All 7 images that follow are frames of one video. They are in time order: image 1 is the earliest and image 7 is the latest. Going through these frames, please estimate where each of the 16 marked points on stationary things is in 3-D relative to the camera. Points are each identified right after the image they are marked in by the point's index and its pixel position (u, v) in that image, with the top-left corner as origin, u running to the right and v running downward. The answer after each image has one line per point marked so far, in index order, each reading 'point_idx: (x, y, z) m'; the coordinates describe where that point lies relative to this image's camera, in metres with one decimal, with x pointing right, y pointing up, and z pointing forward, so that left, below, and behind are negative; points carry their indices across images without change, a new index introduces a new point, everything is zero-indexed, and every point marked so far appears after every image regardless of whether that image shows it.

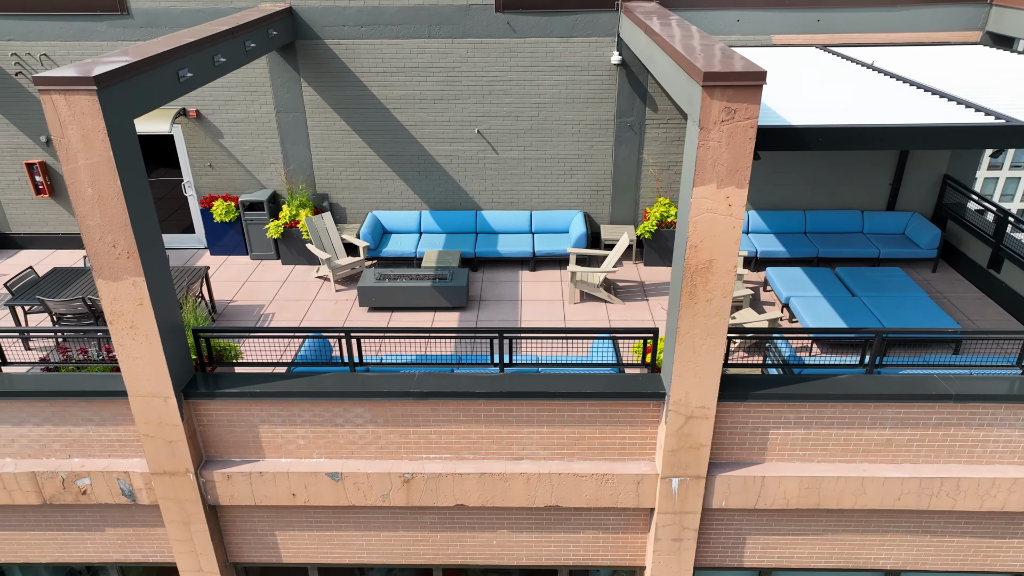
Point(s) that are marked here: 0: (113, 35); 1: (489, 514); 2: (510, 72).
0: (-4.9, +3.1, +10.2) m
1: (-0.2, -2.0, +7.4) m
2: (0.0, +2.7, +10.3) m
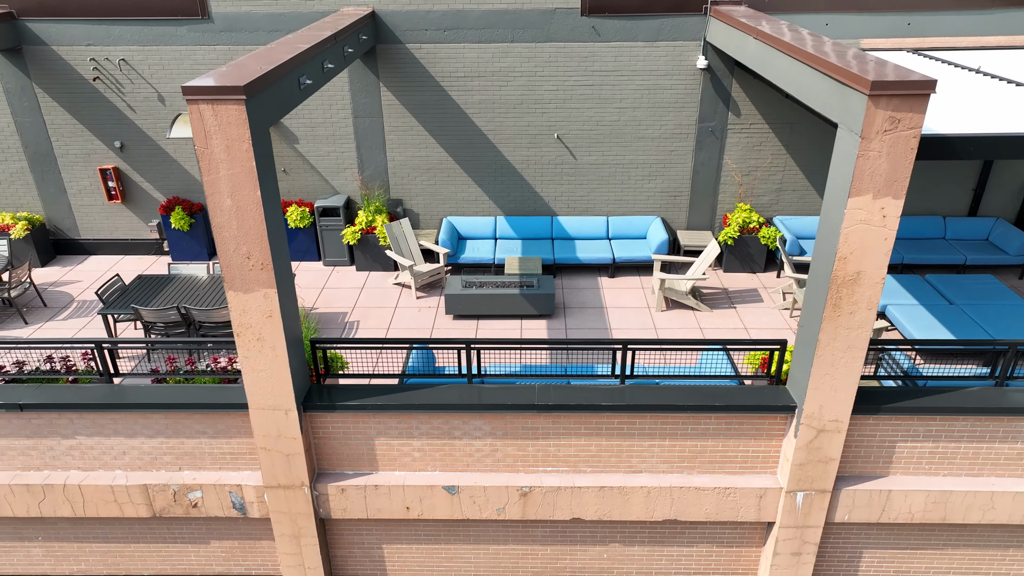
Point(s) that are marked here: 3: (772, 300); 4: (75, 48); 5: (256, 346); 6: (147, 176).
0: (-3.9, +3.0, +10.1) m
1: (+0.8, -2.1, +7.3) m
2: (+1.0, +2.6, +10.2) m
3: (+3.1, -0.1, +10.0) m
4: (-5.4, +2.9, +10.1) m
5: (-1.9, -0.4, +6.2) m
6: (-4.9, +1.5, +11.0) m
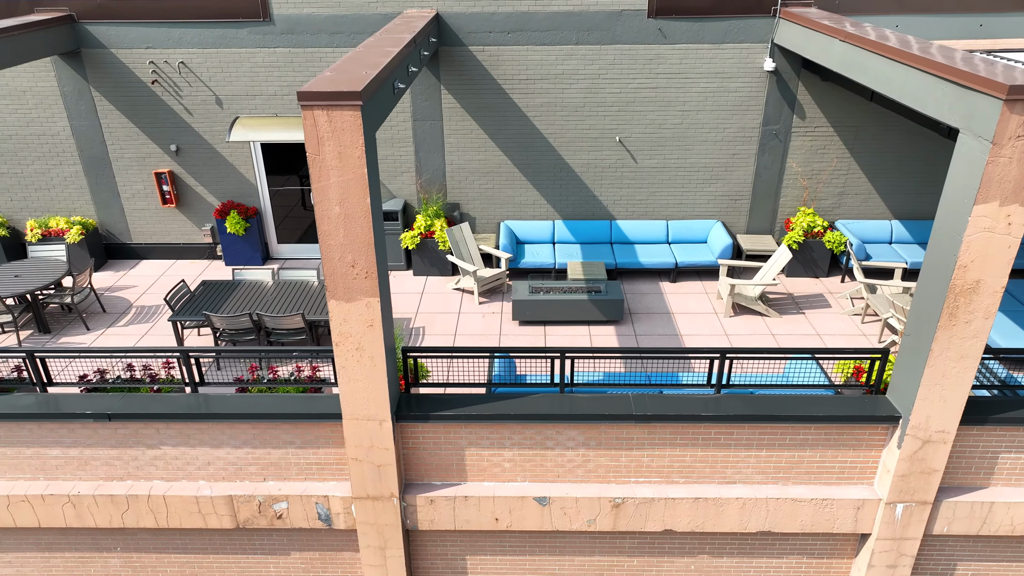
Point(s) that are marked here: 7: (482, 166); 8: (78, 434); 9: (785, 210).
0: (-3.1, +3.0, +9.9) m
1: (+1.6, -2.2, +7.1) m
2: (+1.8, +2.5, +10.1) m
3: (+3.9, -0.2, +9.8) m
4: (-4.6, +2.9, +10.0) m
5: (-1.2, -0.5, +6.1) m
6: (-4.1, +1.4, +10.9) m
7: (-0.4, +1.6, +10.7) m
8: (-3.5, -1.2, +6.8) m
9: (+3.6, +1.0, +10.9) m
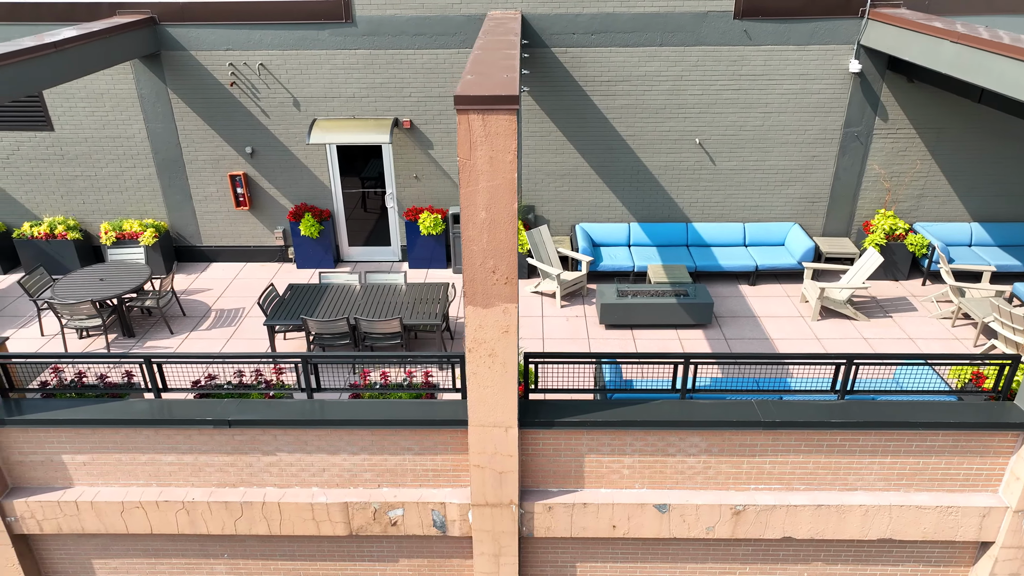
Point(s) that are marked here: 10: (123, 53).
0: (-2.1, +2.9, +9.9) m
1: (+2.5, -2.2, +7.1) m
2: (+2.8, +2.5, +10.0) m
3: (+4.9, -0.2, +9.8) m
4: (-3.6, +2.8, +10.0) m
5: (-0.2, -0.5, +6.0) m
6: (-3.1, +1.4, +10.9) m
7: (+0.6, +1.5, +10.7) m
8: (-2.6, -1.2, +6.7) m
9: (+4.6, +1.0, +10.8) m
10: (-4.3, +2.6, +9.3) m
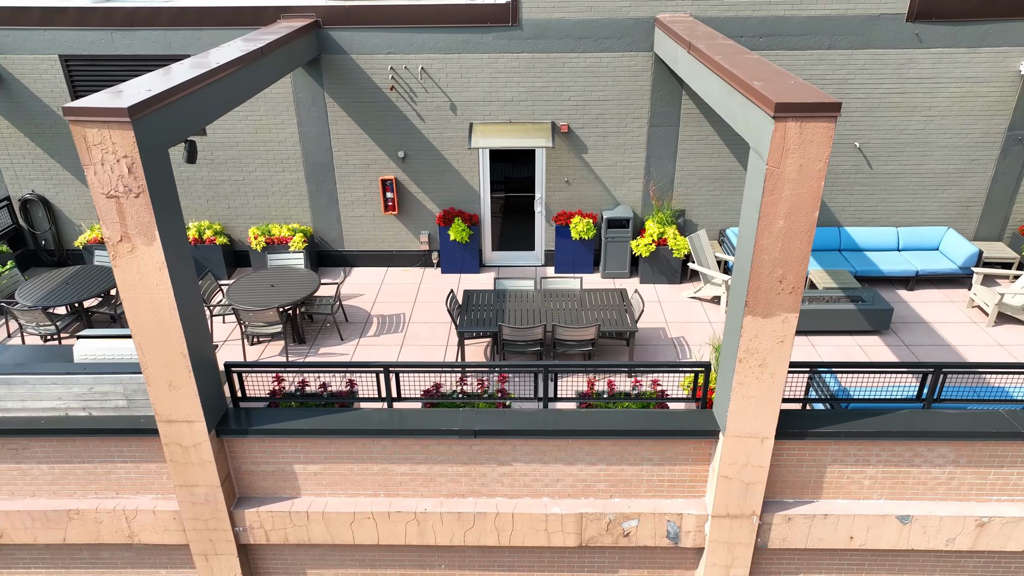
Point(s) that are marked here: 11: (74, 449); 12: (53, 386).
0: (-0.2, +2.8, +9.8) m
1: (+4.5, -2.3, +6.9) m
2: (+4.7, +2.4, +9.9) m
3: (+6.8, -0.3, +9.6) m
4: (-1.6, +2.8, +9.9) m
5: (+1.7, -0.6, +5.9) m
6: (-1.1, +1.3, +10.8) m
7: (+2.6, +1.5, +10.6) m
8: (-0.6, -1.3, +6.6) m
9: (+6.5, +0.9, +10.7) m
10: (-2.4, +2.6, +9.2) m
11: (-3.5, -1.3, +6.7) m
12: (-3.6, -0.8, +6.4) m
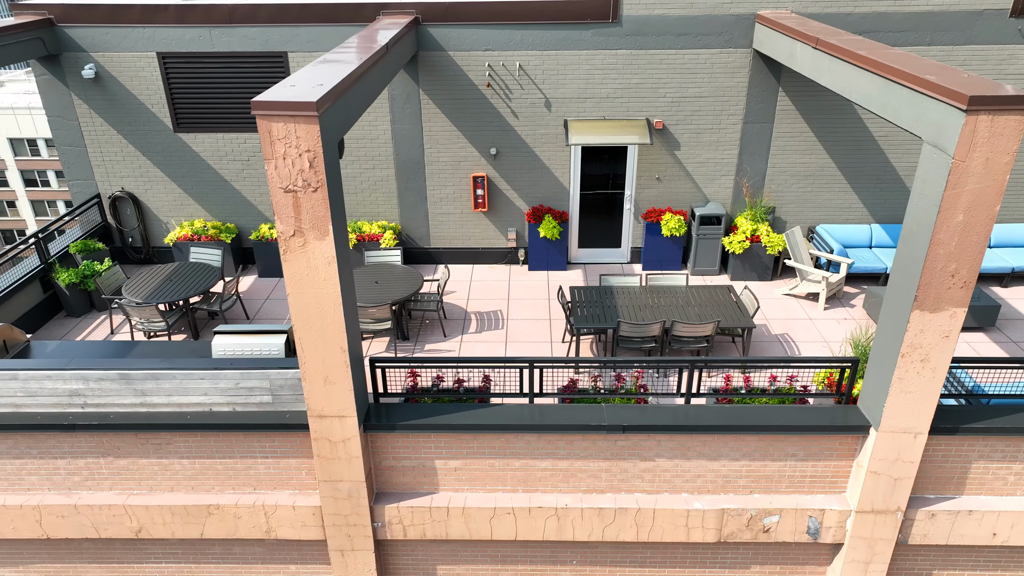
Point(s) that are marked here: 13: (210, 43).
0: (+1.0, +2.9, +9.8) m
1: (+5.6, -2.2, +6.9) m
2: (+5.9, +2.5, +9.9) m
3: (+8.0, -0.3, +9.6) m
4: (-0.5, +2.8, +9.9) m
5: (+2.9, -0.6, +5.9) m
6: (0.0, +1.4, +10.8) m
7: (+3.7, +1.5, +10.6) m
8: (+0.5, -1.3, +6.6) m
9: (+7.7, +1.0, +10.6) m
10: (-1.2, +2.6, +9.2) m
11: (-2.4, -1.3, +6.7) m
12: (-2.4, -0.7, +6.5) m
13: (-3.6, +2.9, +10.0) m
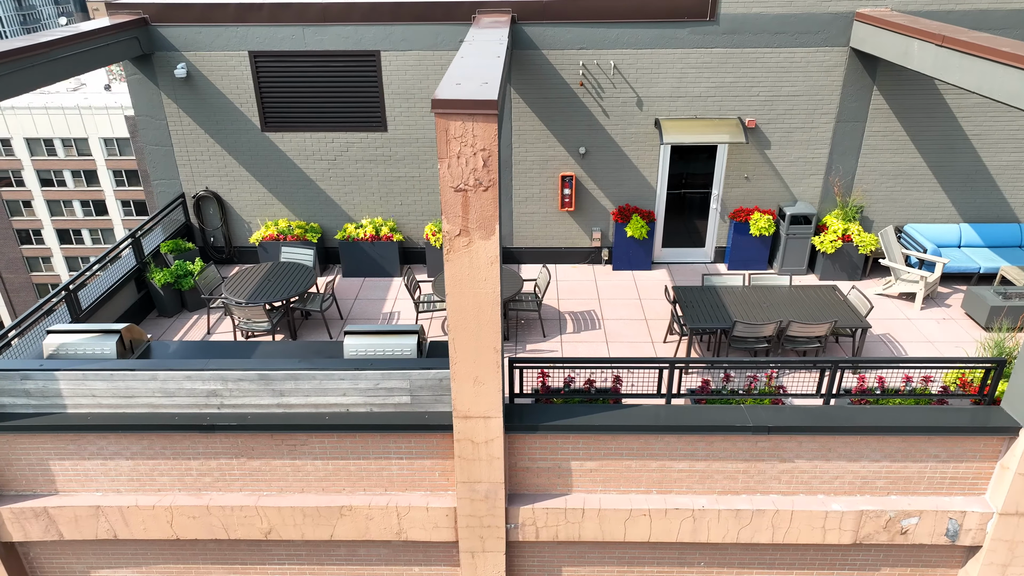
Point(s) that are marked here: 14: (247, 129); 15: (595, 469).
0: (+2.1, +2.9, +9.7) m
1: (+6.7, -2.2, +6.8) m
2: (+7.0, +2.5, +9.8) m
3: (+9.1, -0.3, +9.5) m
4: (+0.6, +2.8, +9.9) m
5: (+4.0, -0.6, +5.8) m
6: (+1.2, +1.4, +10.7) m
7: (+4.9, +1.5, +10.5) m
8: (+1.6, -1.3, +6.6) m
9: (+8.8, +1.0, +10.5) m
10: (-0.1, +2.6, +9.2) m
11: (-1.3, -1.3, +6.6) m
12: (-1.3, -0.7, +6.4) m
13: (-2.5, +2.9, +9.9) m
14: (-3.4, +2.0, +10.5) m
15: (+0.7, -1.5, +6.7) m
